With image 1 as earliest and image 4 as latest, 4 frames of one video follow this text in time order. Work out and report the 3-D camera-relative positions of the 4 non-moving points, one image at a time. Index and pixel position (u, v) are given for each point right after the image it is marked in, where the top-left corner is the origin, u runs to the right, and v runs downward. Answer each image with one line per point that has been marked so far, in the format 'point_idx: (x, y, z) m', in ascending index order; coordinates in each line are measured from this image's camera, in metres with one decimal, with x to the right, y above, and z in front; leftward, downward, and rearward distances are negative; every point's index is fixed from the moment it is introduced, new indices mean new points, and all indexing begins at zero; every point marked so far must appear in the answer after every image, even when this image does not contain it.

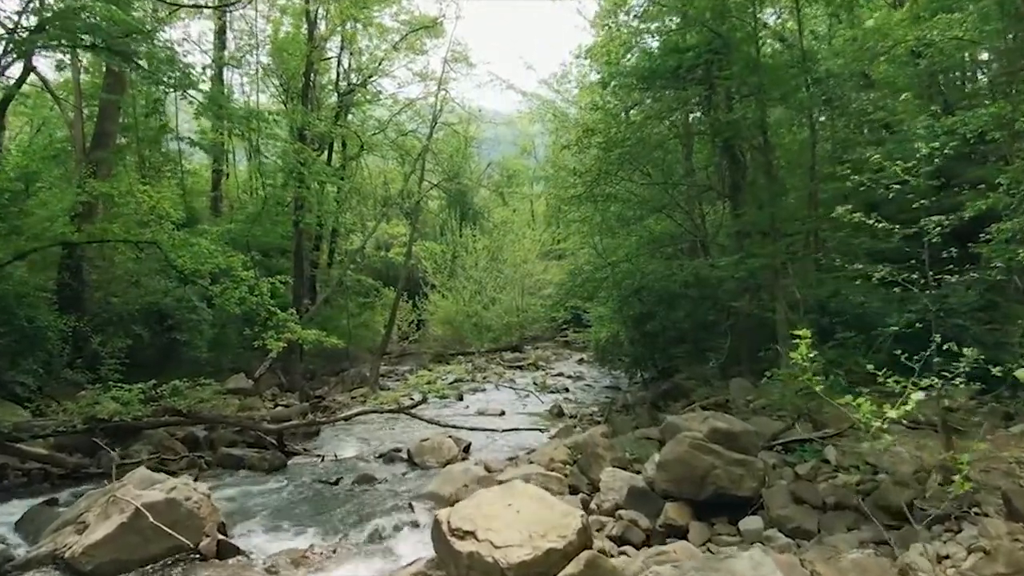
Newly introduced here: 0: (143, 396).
0: (-5.9, -1.7, +11.0) m
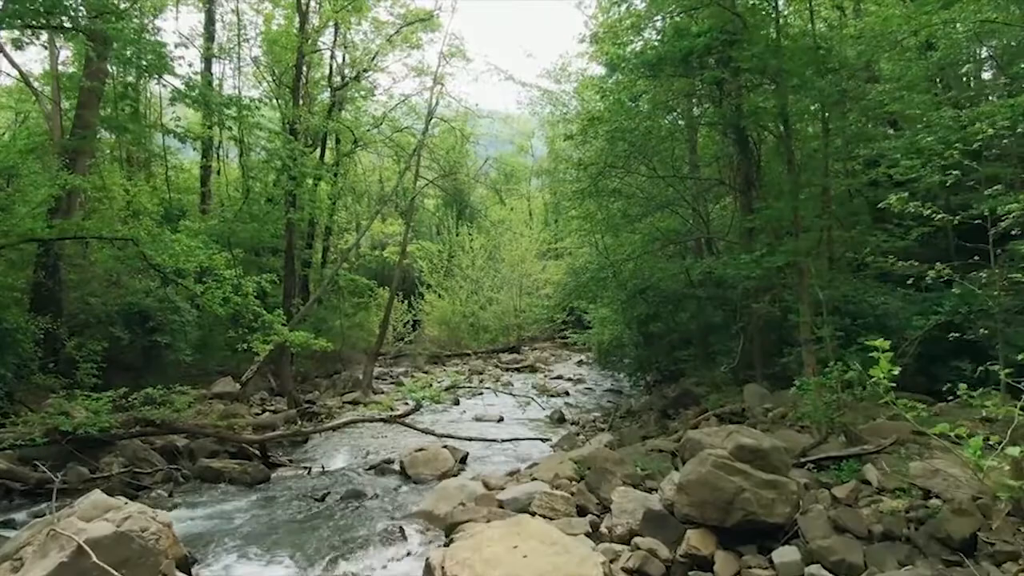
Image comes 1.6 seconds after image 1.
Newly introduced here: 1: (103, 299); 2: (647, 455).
0: (-5.9, -1.7, +10.2) m
1: (-8.6, -0.2, +14.6) m
2: (+1.7, -2.1, +8.6) m
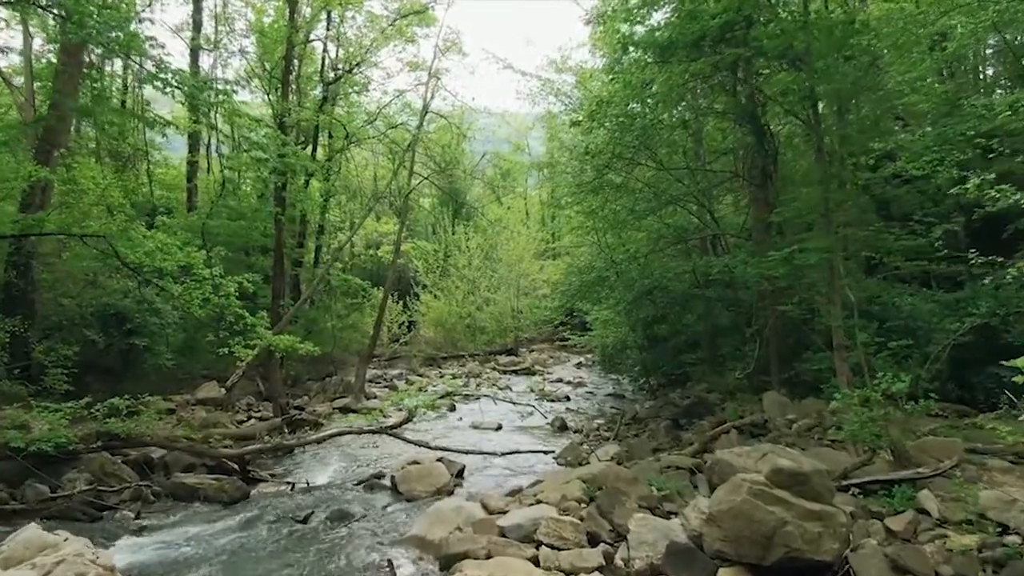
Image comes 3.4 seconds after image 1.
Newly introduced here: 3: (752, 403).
0: (-5.9, -1.7, +9.4) m
1: (-8.7, -0.2, +13.8) m
2: (+1.7, -2.1, +7.8) m
3: (+3.7, -1.8, +10.5) m
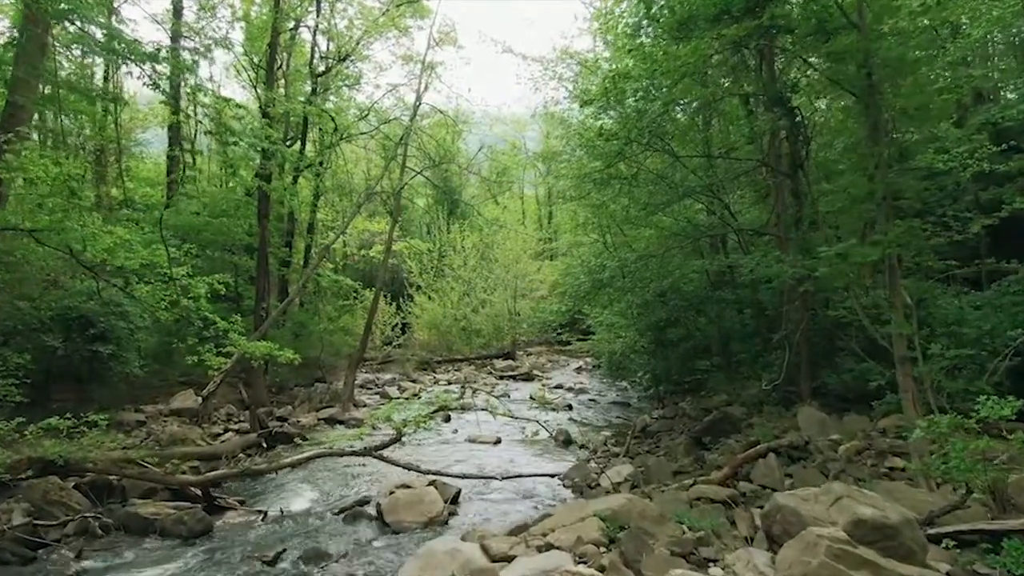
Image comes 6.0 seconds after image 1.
0: (-5.9, -1.7, +8.2) m
1: (-8.7, -0.3, +12.5) m
2: (+1.7, -2.1, +6.6) m
3: (+3.7, -1.8, +9.4) m
